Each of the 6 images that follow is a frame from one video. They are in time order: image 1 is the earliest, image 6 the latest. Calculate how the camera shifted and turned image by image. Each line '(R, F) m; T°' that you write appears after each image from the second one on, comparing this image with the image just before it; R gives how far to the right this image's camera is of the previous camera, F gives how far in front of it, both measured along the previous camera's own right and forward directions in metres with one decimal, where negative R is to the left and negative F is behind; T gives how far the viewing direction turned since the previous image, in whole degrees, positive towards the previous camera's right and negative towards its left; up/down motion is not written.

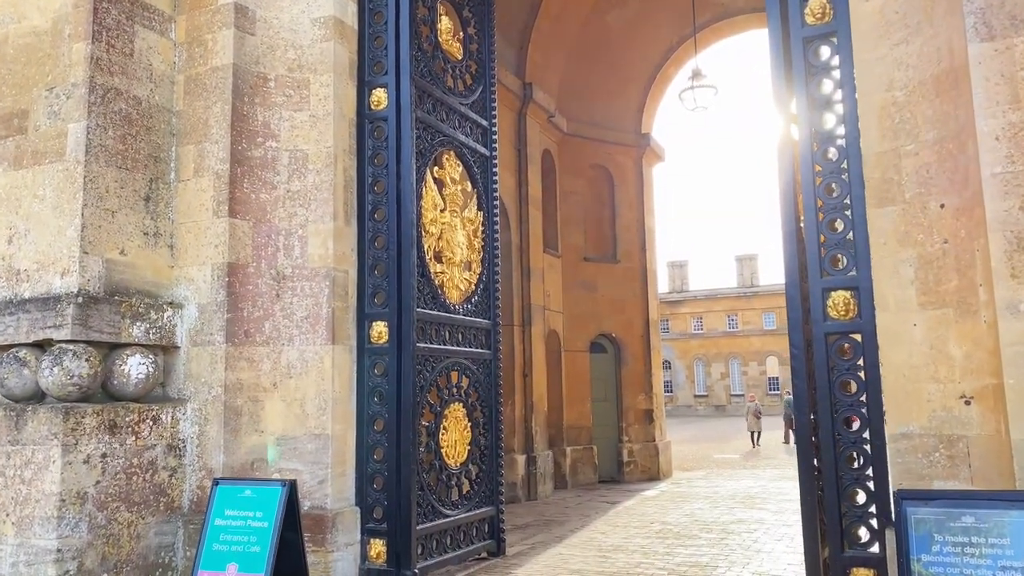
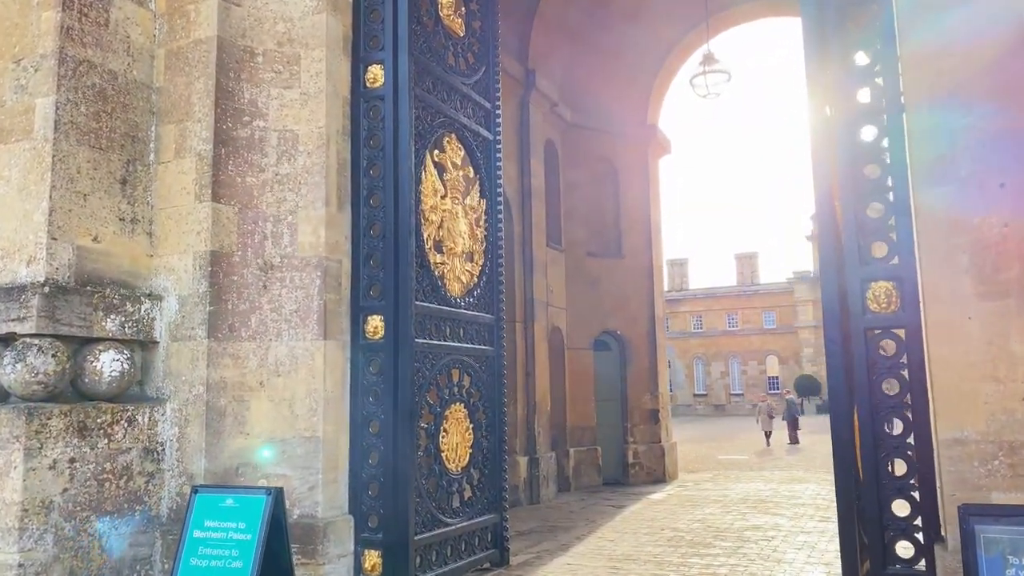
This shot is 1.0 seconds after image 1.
(0.0, +0.4) m; 0°
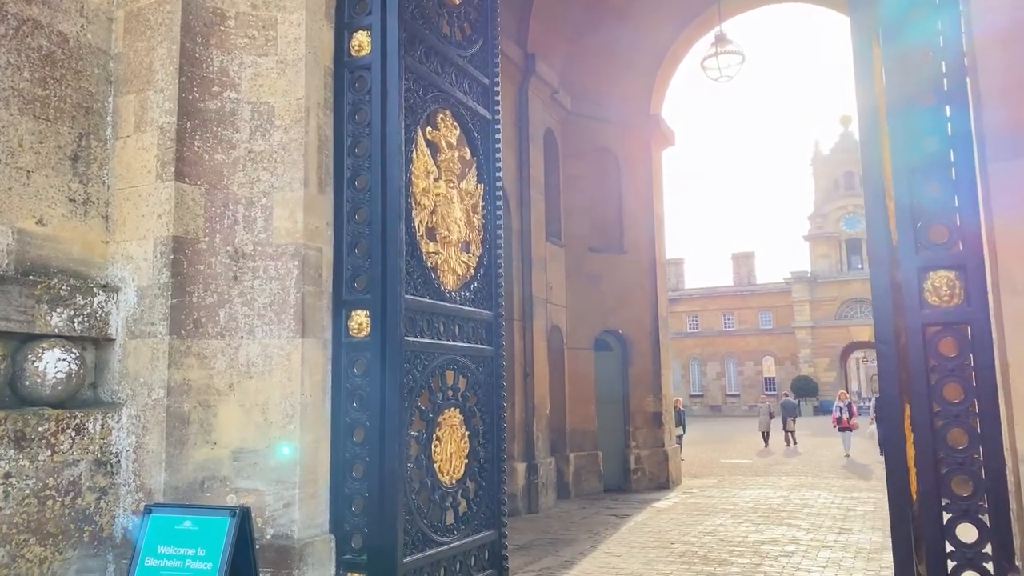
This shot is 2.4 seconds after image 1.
(0.0, +0.5) m; 0°
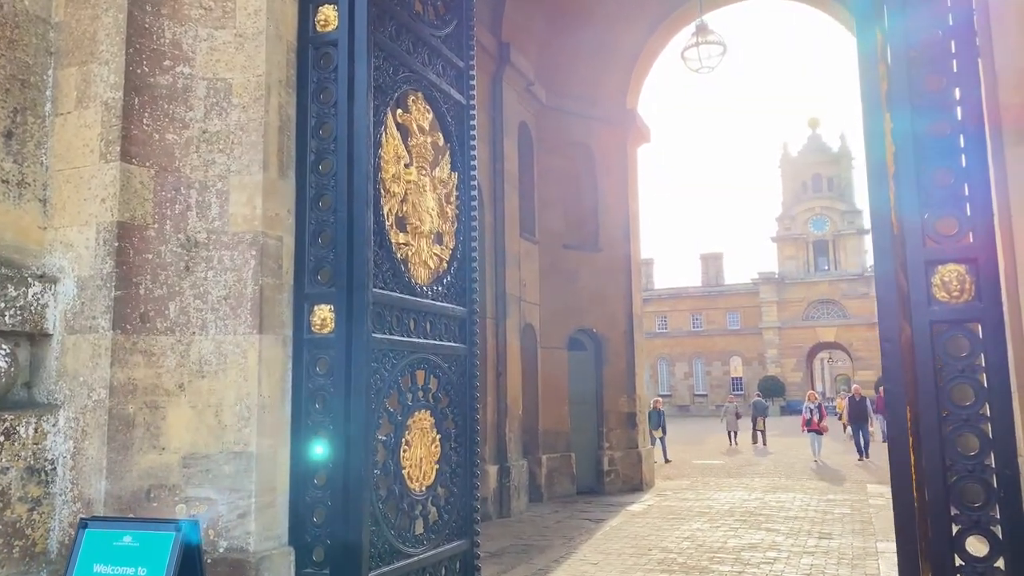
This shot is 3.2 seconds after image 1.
(0.0, +0.3) m; +2°
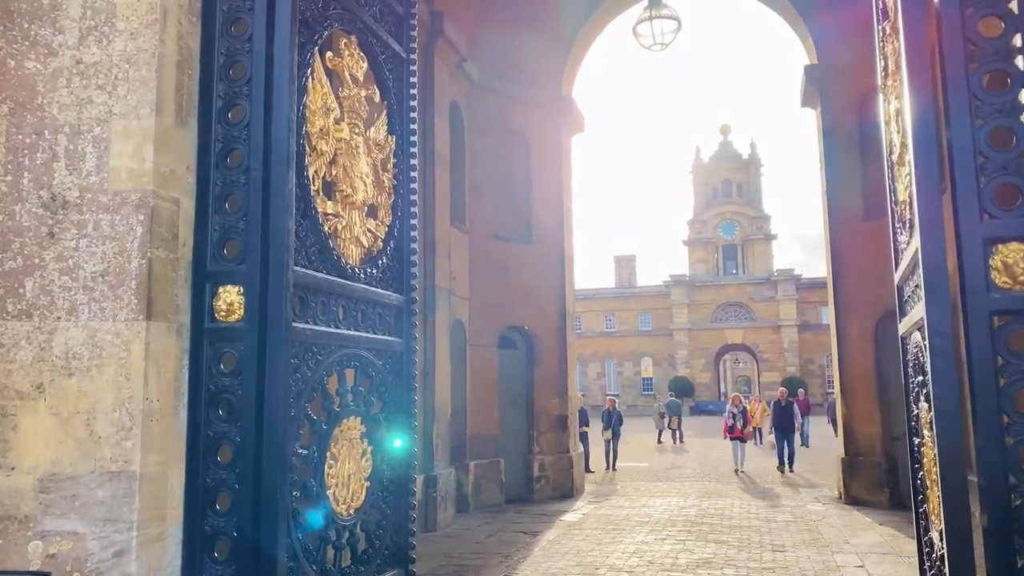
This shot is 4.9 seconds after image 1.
(-0.2, +0.7) m; +6°
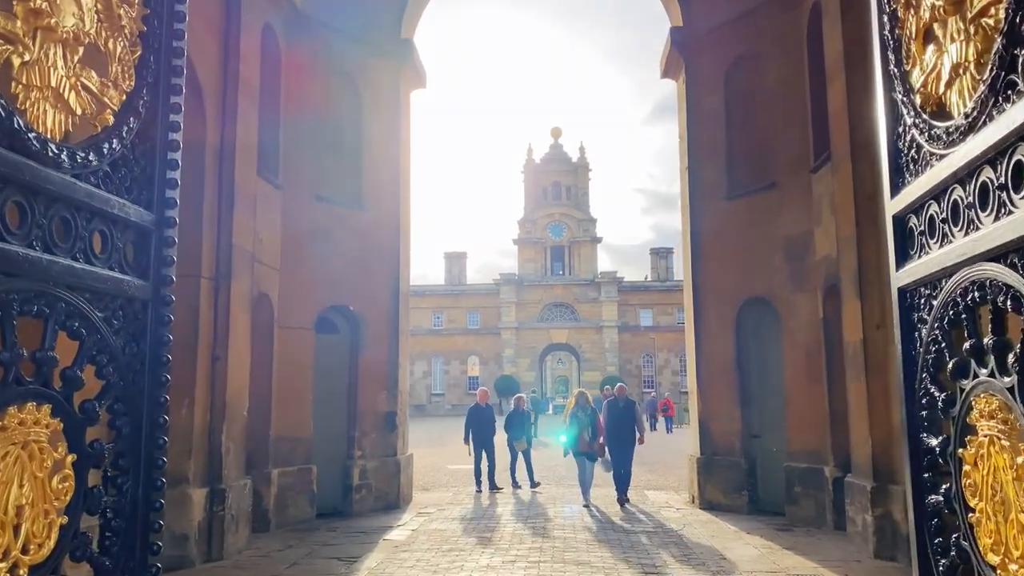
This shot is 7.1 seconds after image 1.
(0.0, +1.3) m; +12°
